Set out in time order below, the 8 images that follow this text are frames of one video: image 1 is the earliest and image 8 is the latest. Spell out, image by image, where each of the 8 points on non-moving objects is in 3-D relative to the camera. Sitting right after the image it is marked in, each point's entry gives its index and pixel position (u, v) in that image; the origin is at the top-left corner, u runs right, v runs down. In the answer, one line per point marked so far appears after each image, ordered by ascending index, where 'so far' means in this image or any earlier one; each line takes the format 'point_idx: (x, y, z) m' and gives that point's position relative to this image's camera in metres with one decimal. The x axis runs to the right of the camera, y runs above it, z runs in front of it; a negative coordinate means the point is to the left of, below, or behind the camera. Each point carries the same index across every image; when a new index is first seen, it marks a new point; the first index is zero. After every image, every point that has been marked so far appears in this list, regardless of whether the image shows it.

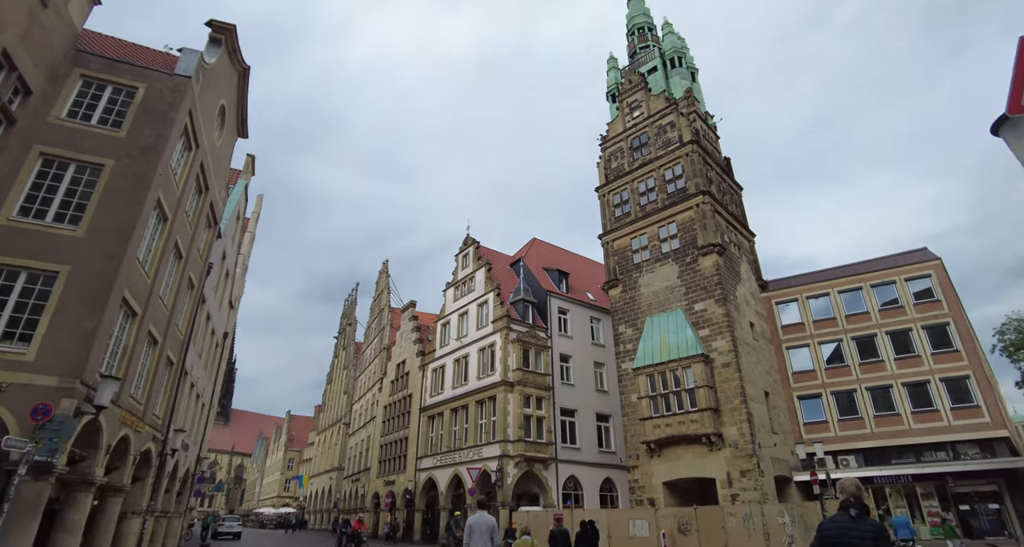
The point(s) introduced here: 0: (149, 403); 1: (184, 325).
0: (-8.9, -3.2, +13.1) m
1: (-9.7, -1.5, +15.7) m
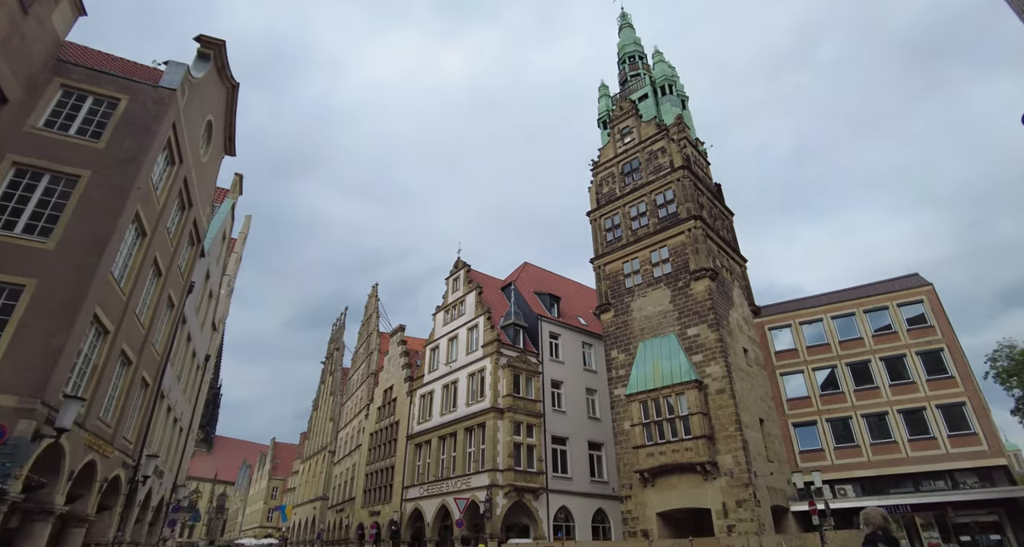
0: (-9.2, -3.6, +12.5) m
1: (-10.0, -2.0, +15.1) m
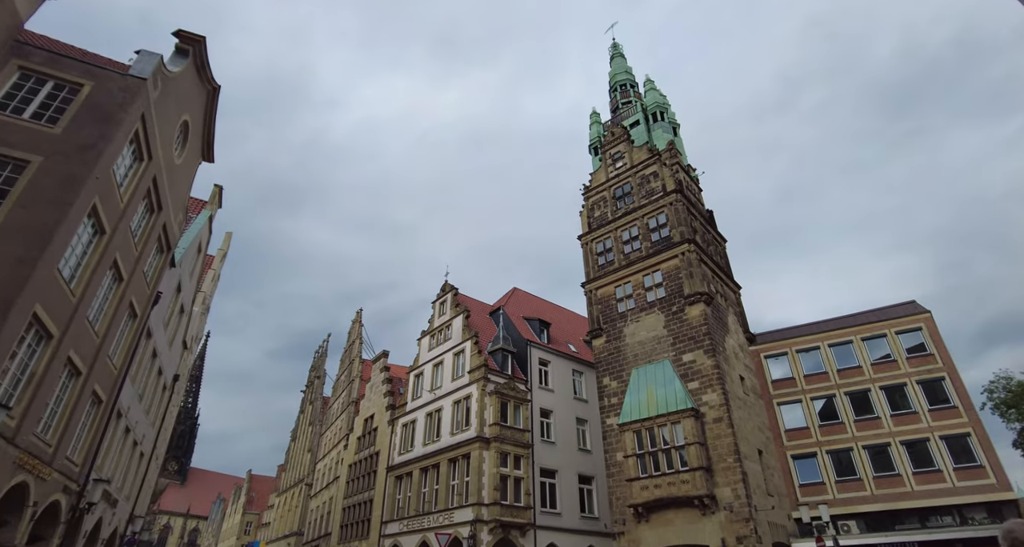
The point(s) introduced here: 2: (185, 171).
0: (-9.4, -3.6, +11.2) m
1: (-10.3, -2.2, +13.9) m
2: (-10.1, +3.2, +16.4) m
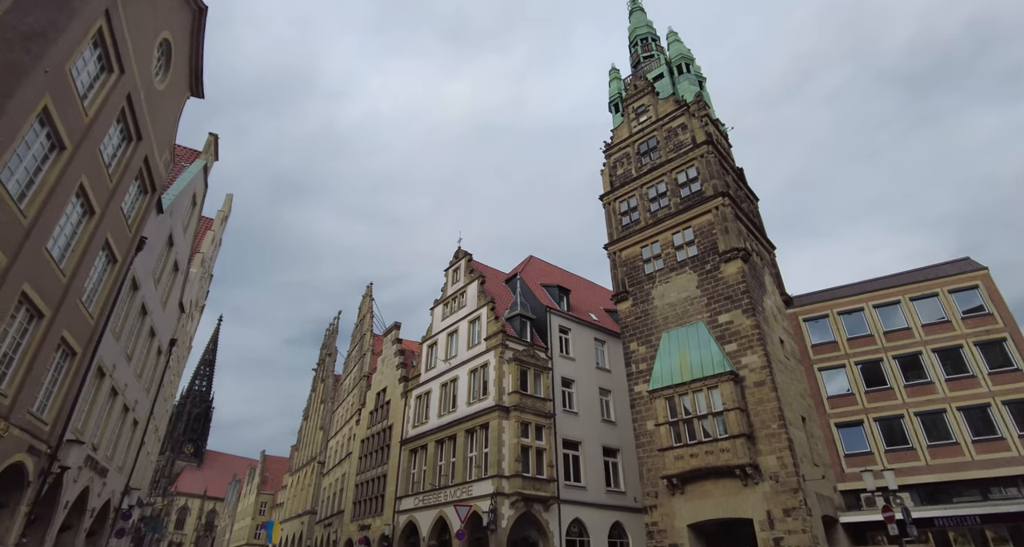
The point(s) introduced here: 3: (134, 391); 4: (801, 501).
0: (-8.8, -2.2, +9.5) m
1: (-9.6, -0.7, +12.2) m
2: (-9.4, +4.7, +14.5) m
3: (-11.7, -3.6, +16.3) m
4: (+9.9, -7.9, +18.3) m
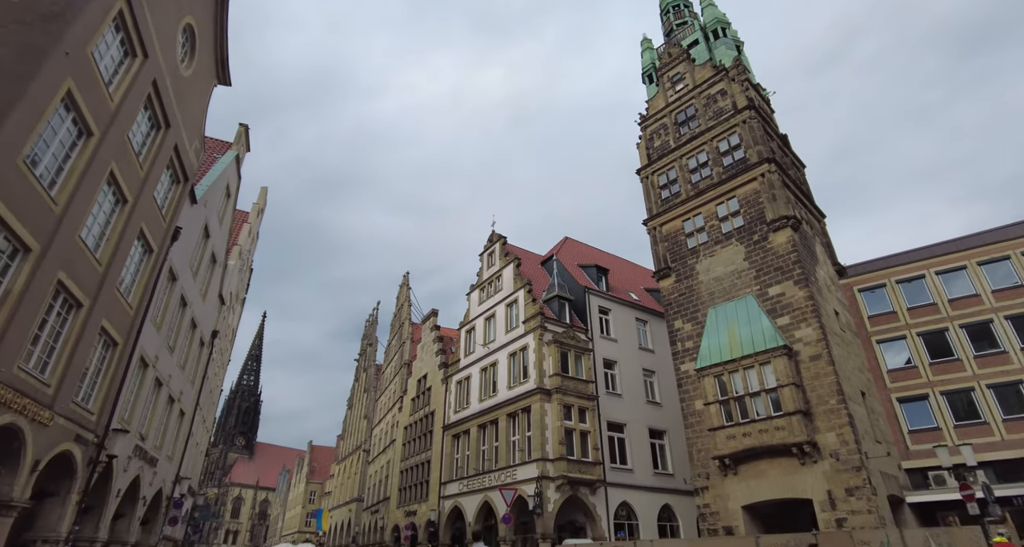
0: (-8.0, -2.0, +9.5) m
1: (-8.6, -0.5, +12.2) m
2: (-8.6, +5.0, +14.4) m
3: (-10.4, -3.4, +16.5) m
4: (+11.5, -6.7, +17.2) m
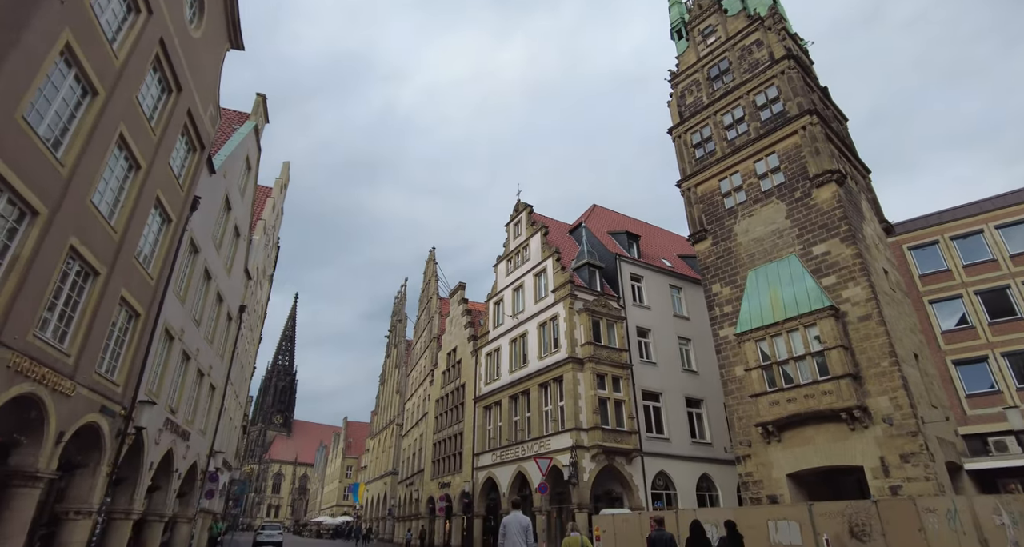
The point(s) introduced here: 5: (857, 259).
0: (-7.4, -1.5, +9.2) m
1: (-8.0, +0.2, +11.9) m
2: (-7.9, +5.8, +13.8) m
3: (-9.4, -2.5, +16.4) m
4: (+12.5, -5.3, +16.1) m
5: (+12.5, +0.5, +19.3) m
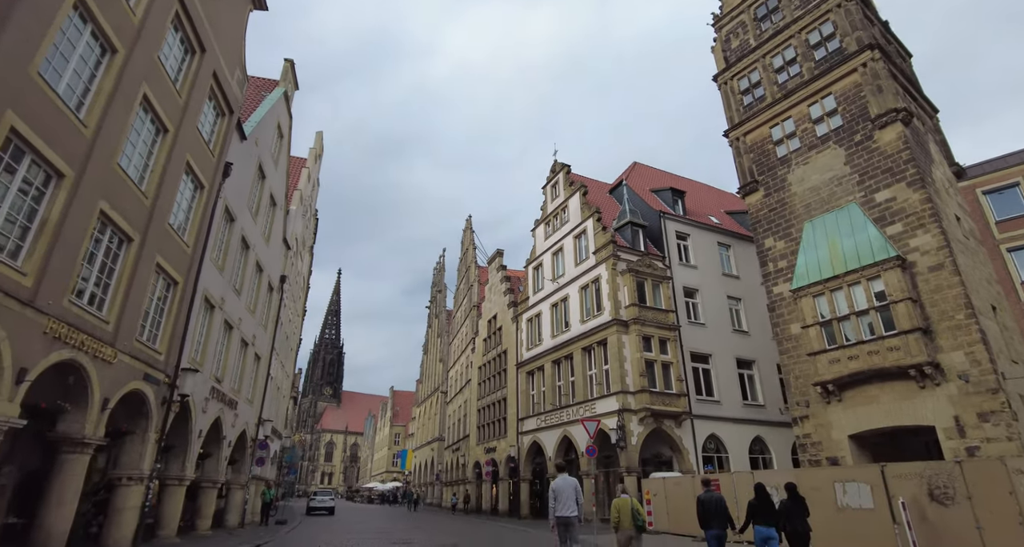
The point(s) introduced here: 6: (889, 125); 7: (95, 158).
0: (-6.6, -0.9, +9.1) m
1: (-7.1, +0.9, +11.7) m
2: (-7.1, +6.6, +13.4) m
3: (-8.1, -1.6, +16.5) m
4: (+13.9, -3.6, +14.8) m
5: (+13.8, +2.3, +17.6) m
6: (+13.6, +5.4, +19.1) m
7: (-6.5, +1.8, +8.3) m
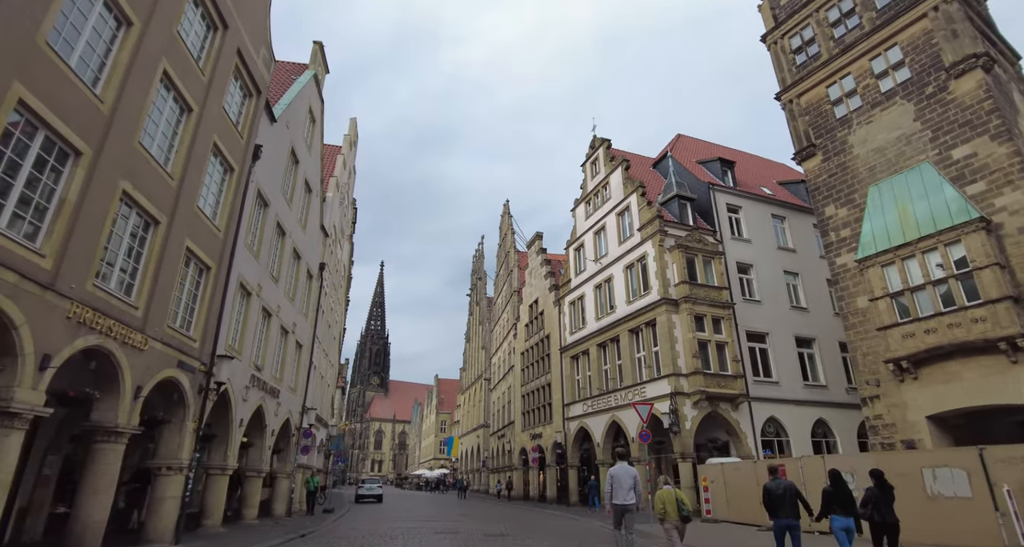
0: (-5.9, -0.6, +8.8) m
1: (-6.2, +1.2, +11.4) m
2: (-6.3, +7.0, +12.9) m
3: (-6.8, -1.2, +16.3) m
4: (+15.0, -2.5, +13.0) m
5: (+15.0, +3.5, +15.7) m
6: (+14.8, +6.6, +17.1) m
7: (-5.9, +2.0, +7.9) m
